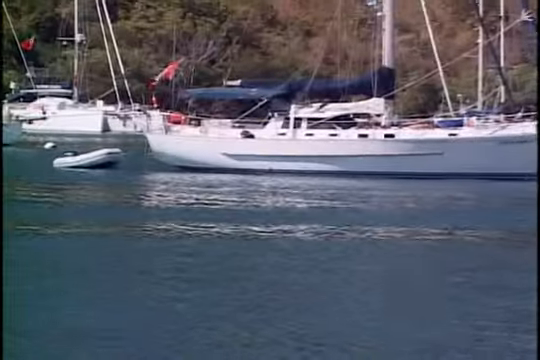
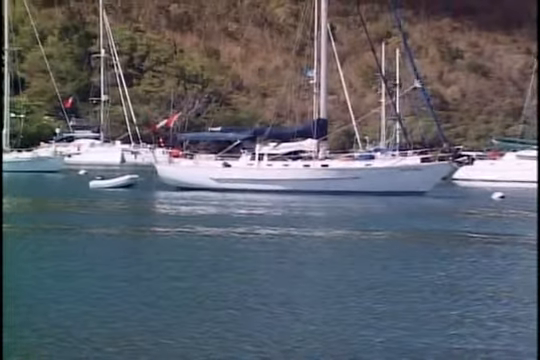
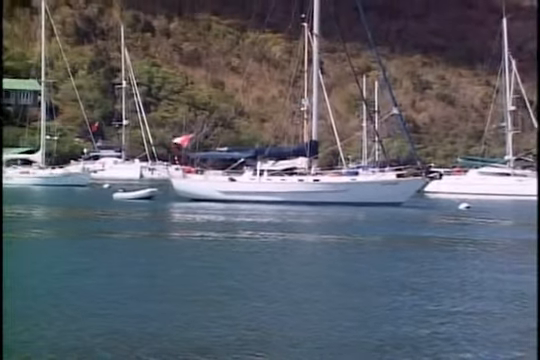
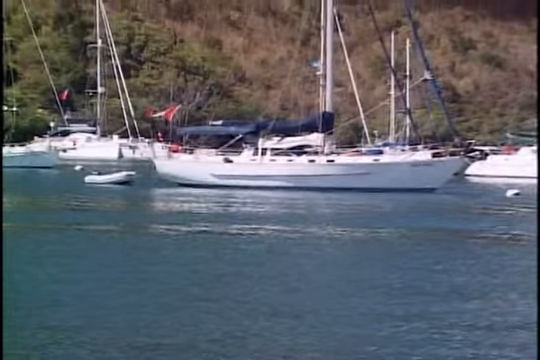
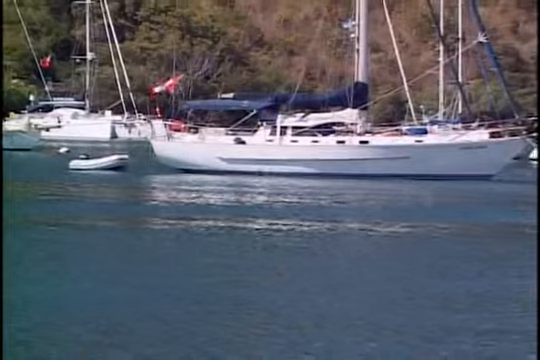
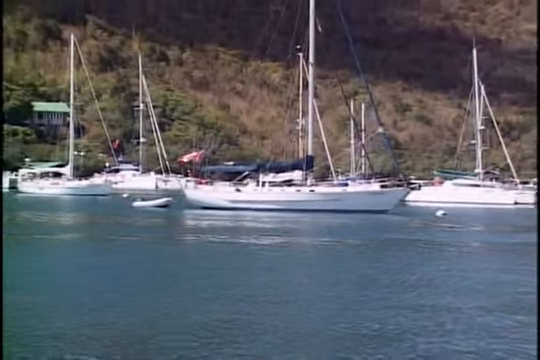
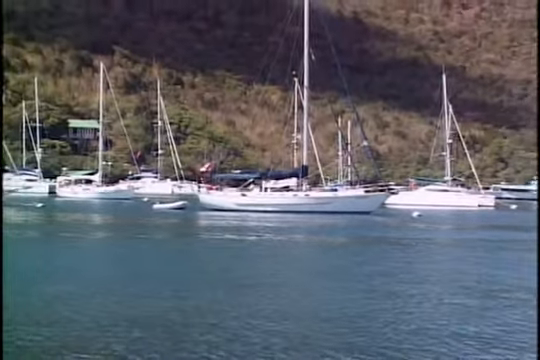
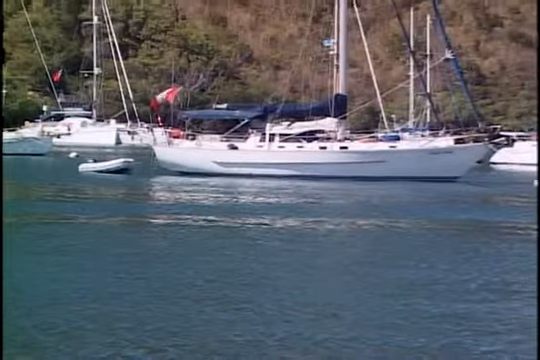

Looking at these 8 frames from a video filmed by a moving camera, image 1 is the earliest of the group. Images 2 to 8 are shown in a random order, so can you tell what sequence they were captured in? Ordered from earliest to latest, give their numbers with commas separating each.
5, 8, 4, 2, 3, 6, 7
